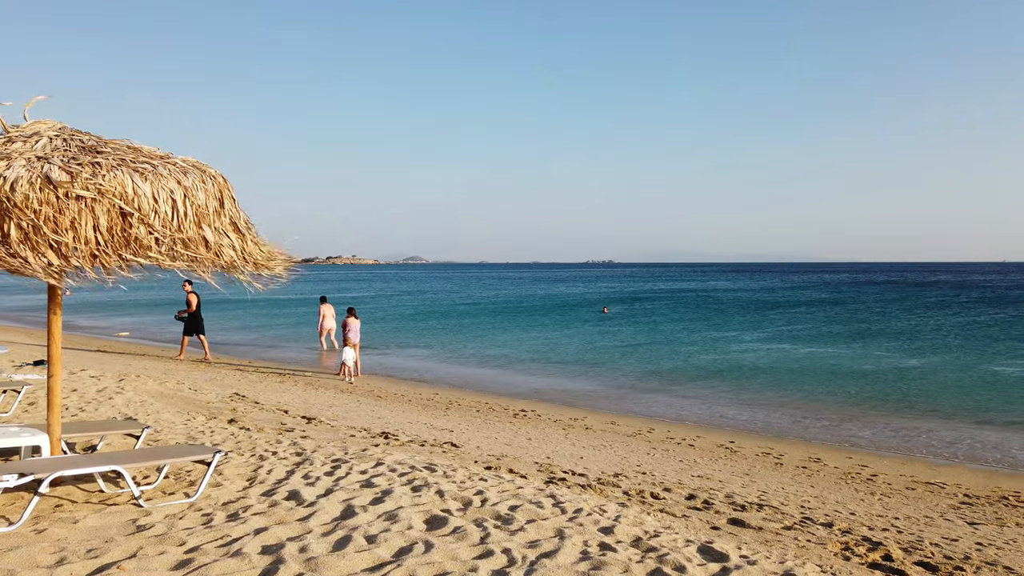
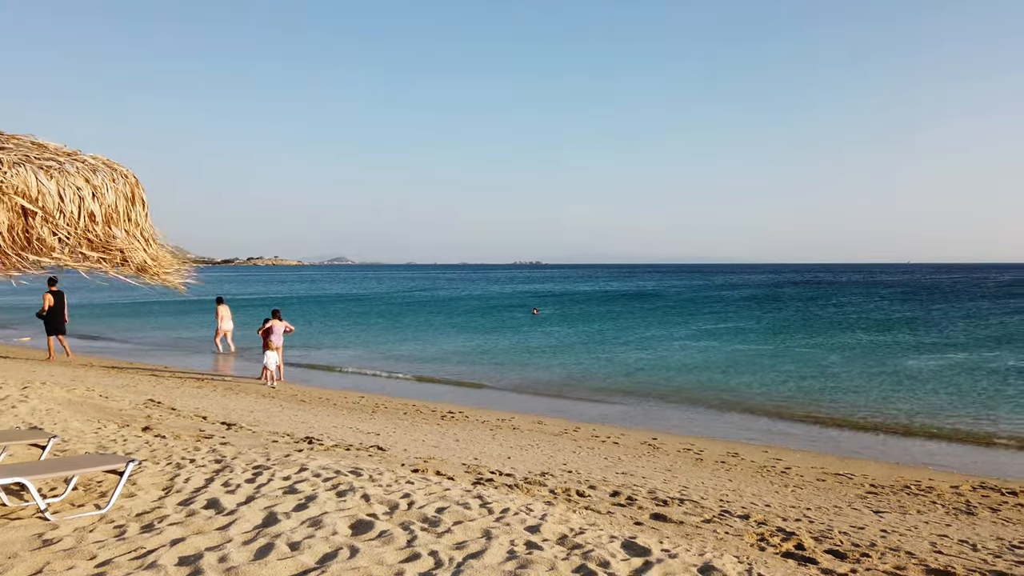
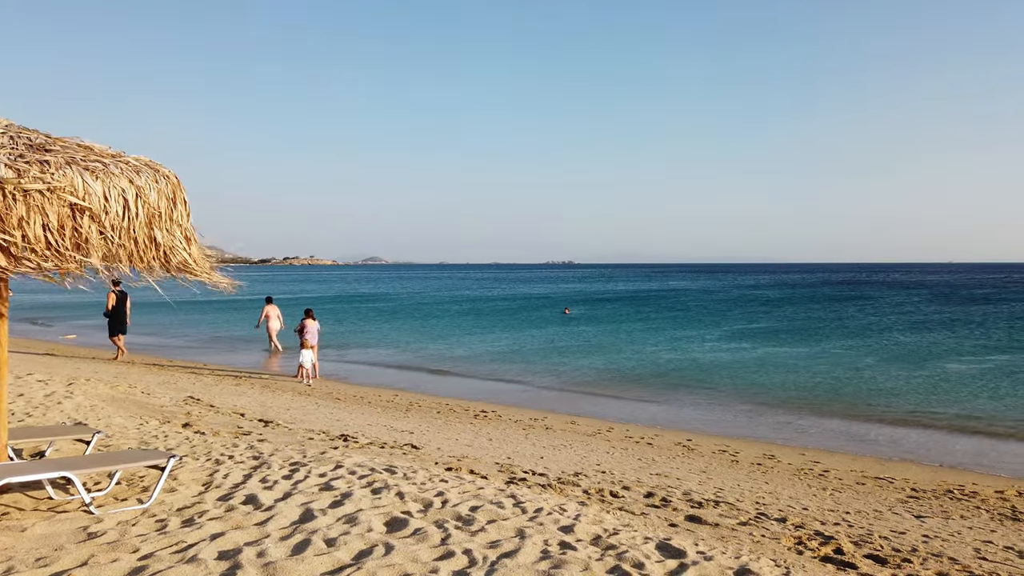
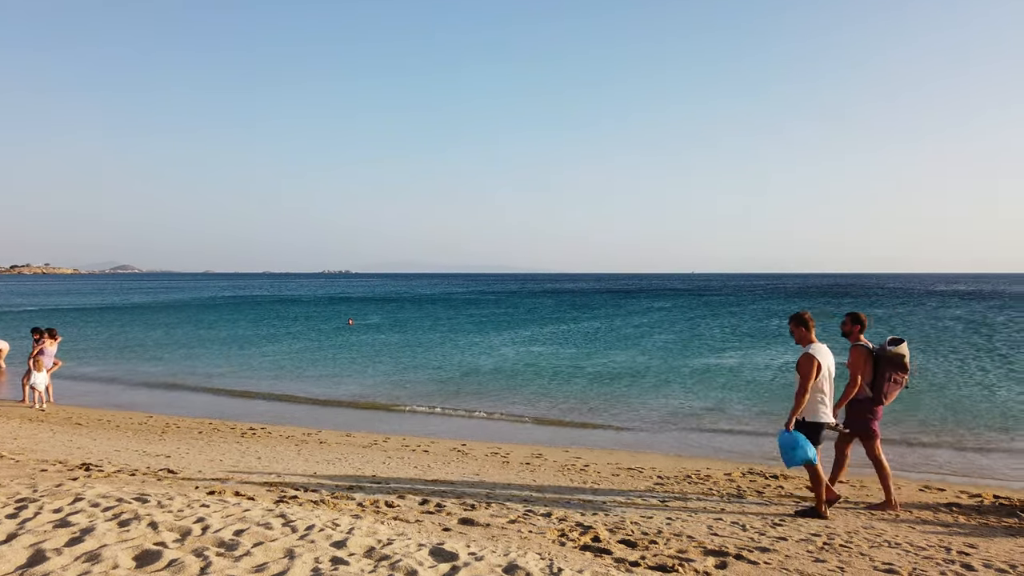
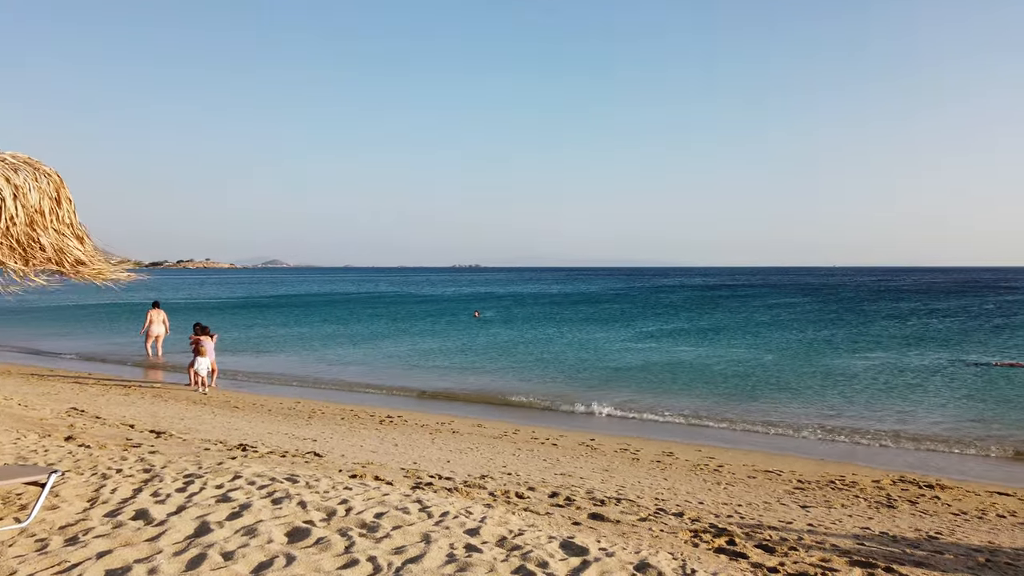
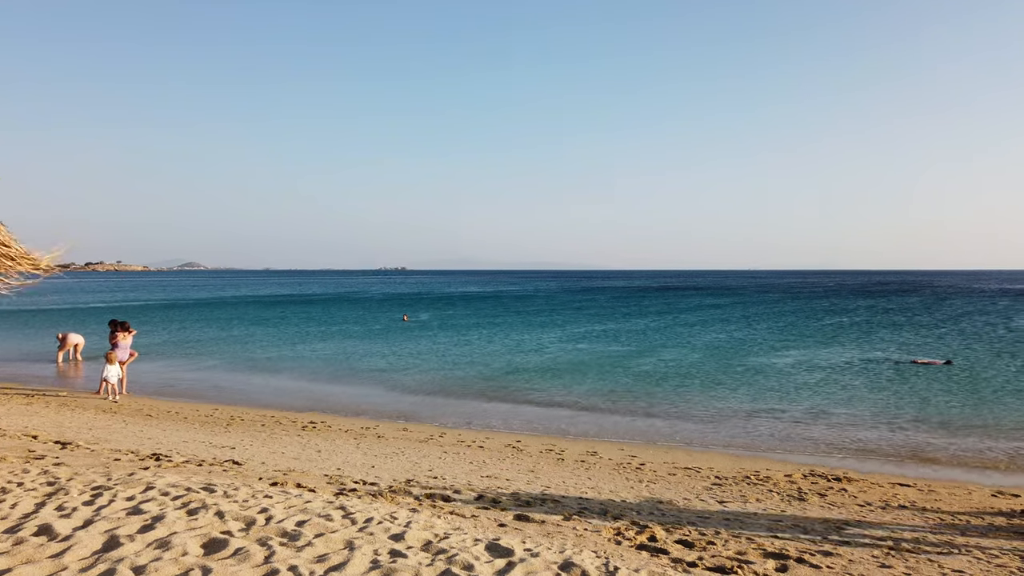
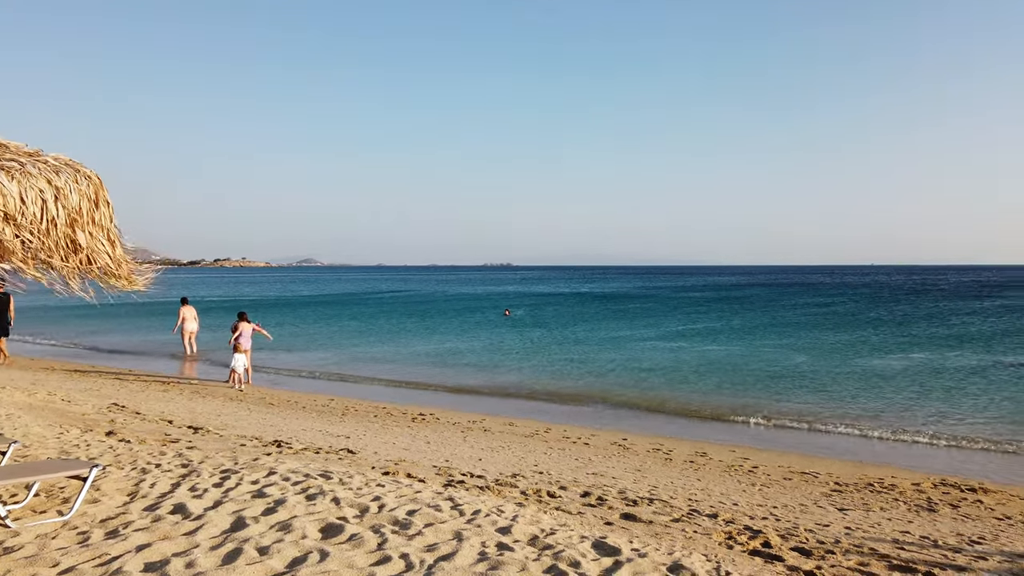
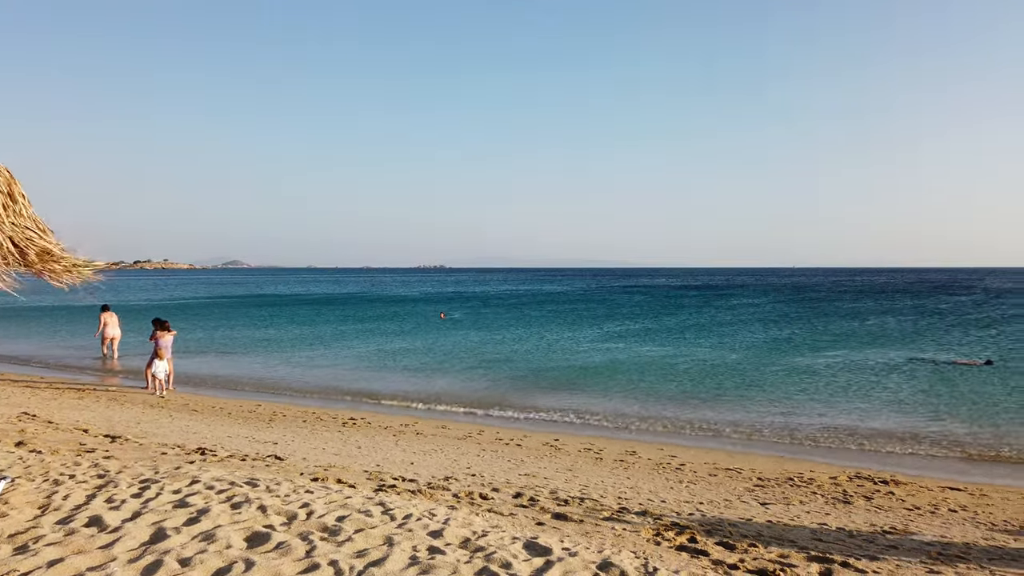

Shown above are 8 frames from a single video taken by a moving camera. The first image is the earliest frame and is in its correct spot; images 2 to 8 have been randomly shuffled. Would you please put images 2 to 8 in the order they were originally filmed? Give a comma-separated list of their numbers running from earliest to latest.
3, 2, 7, 5, 8, 6, 4
